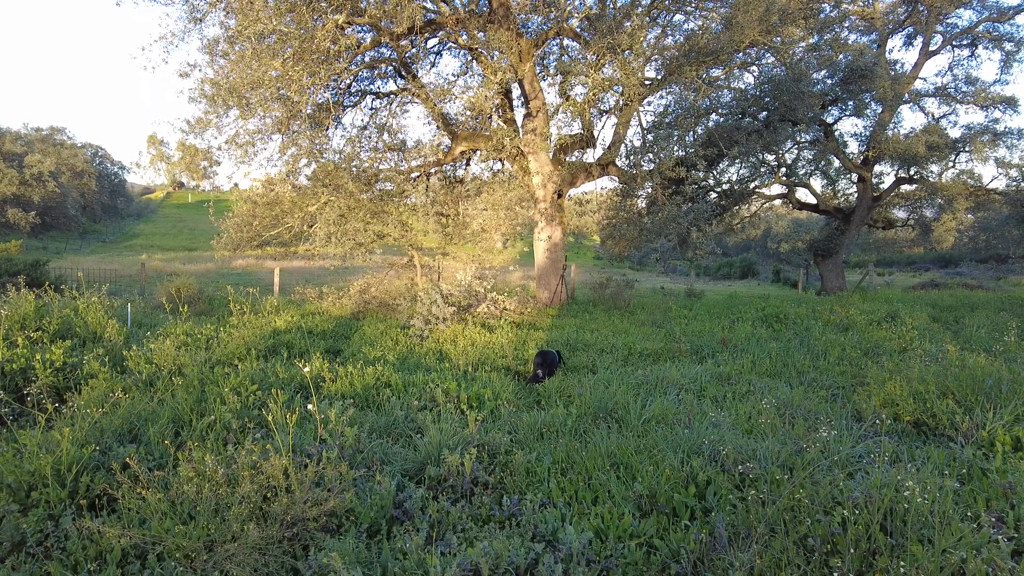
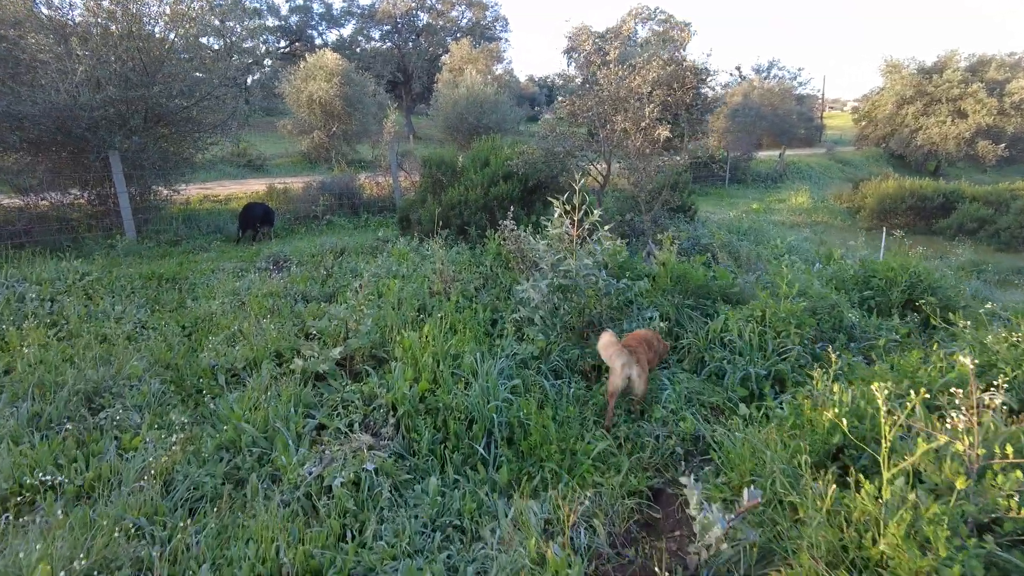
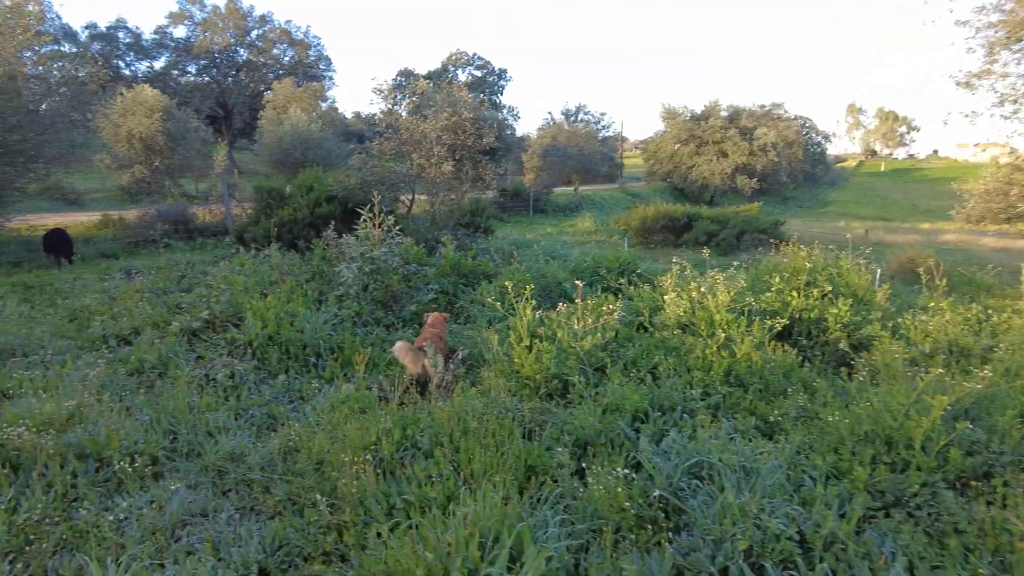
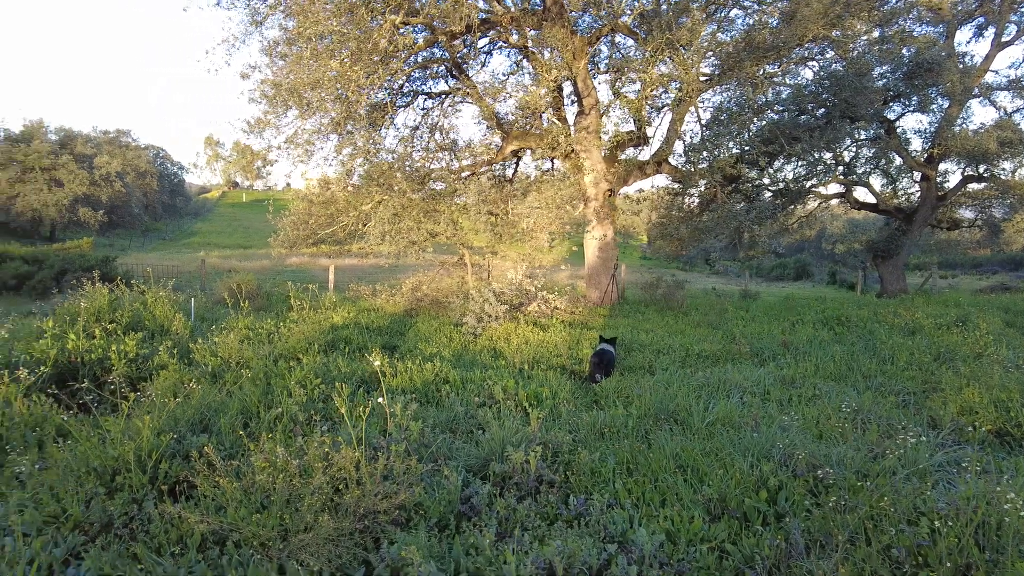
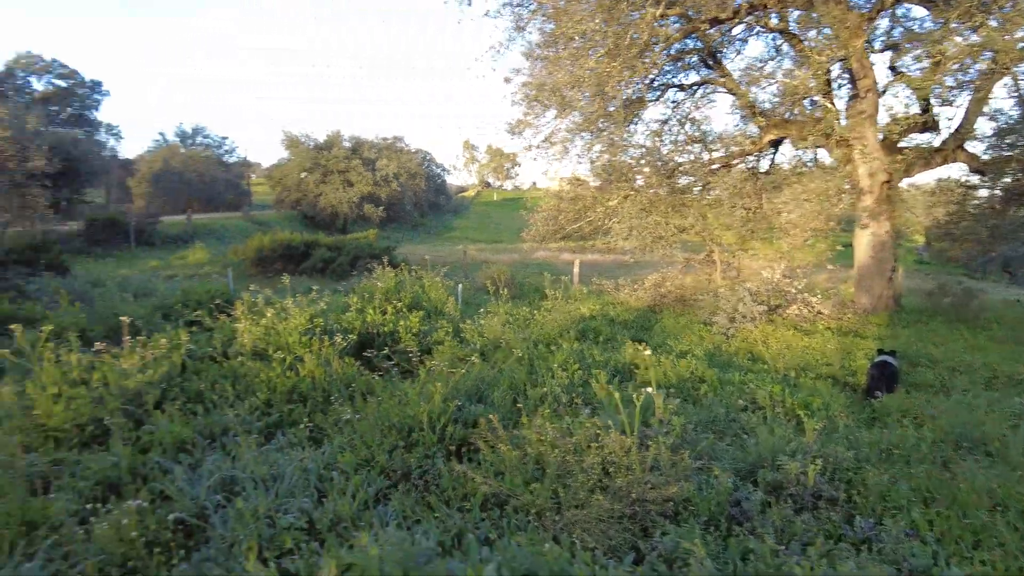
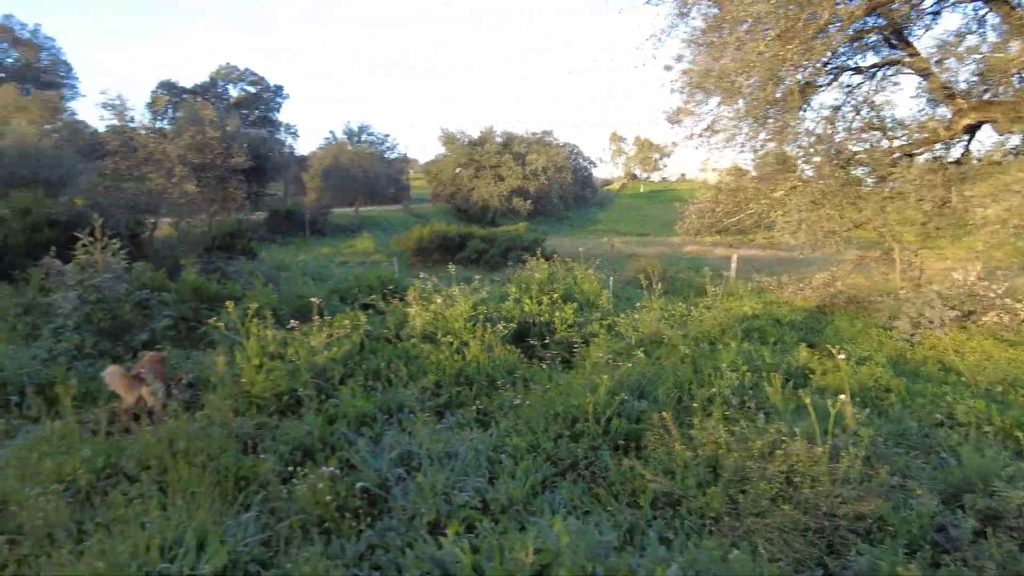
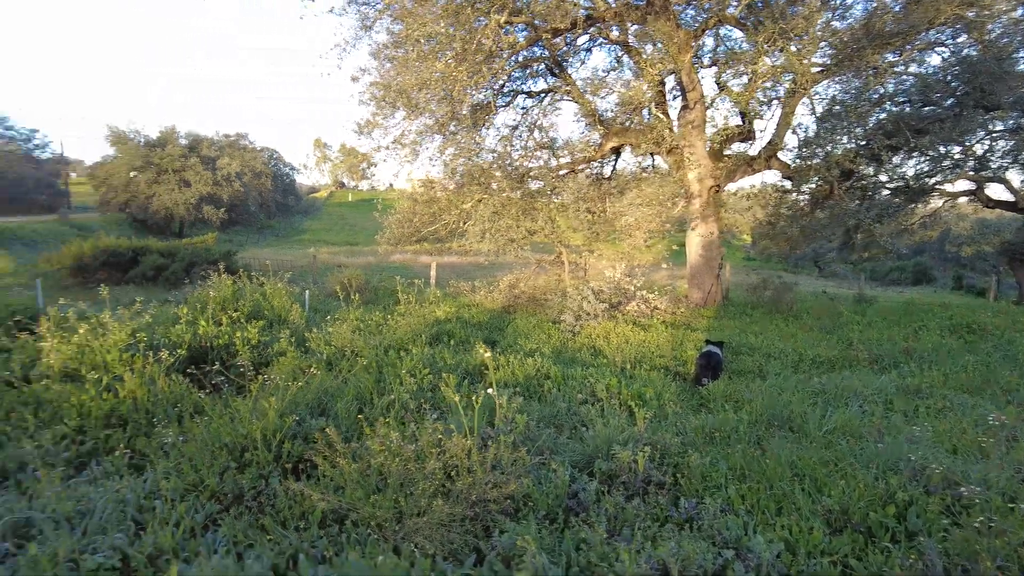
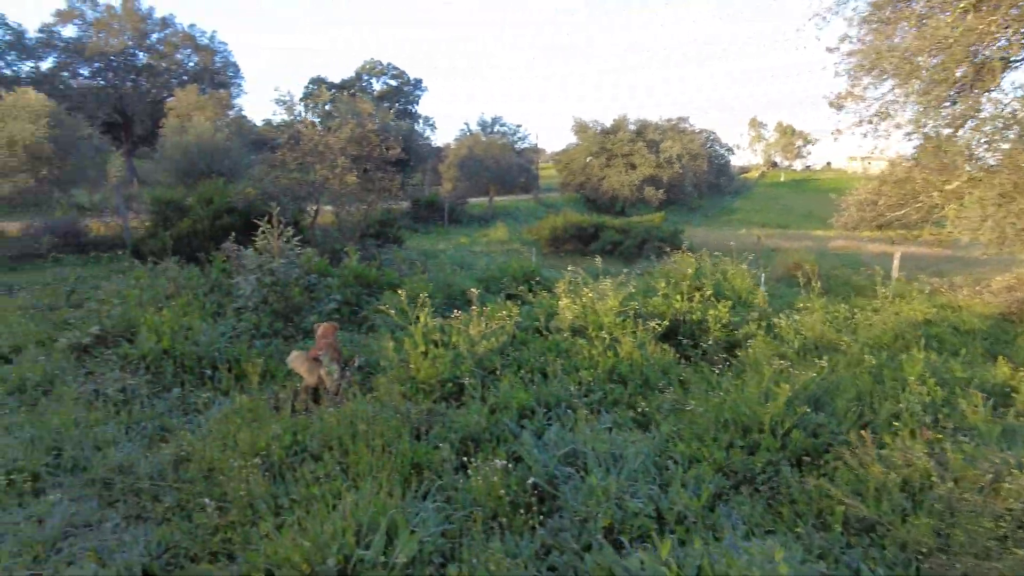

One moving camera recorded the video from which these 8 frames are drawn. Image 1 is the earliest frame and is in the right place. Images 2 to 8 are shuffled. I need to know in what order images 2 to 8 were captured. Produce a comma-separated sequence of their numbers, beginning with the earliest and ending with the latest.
4, 7, 5, 6, 8, 3, 2
